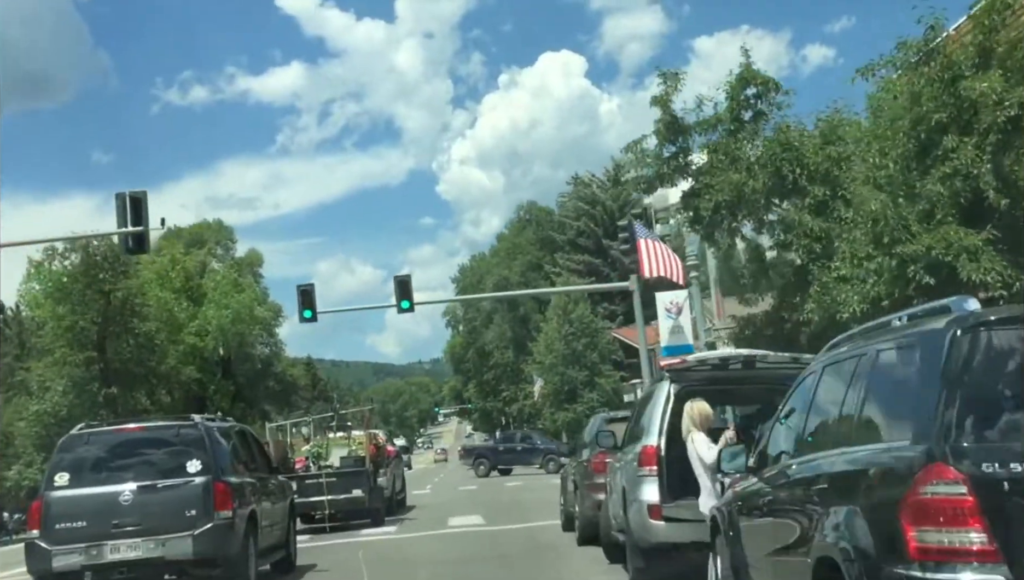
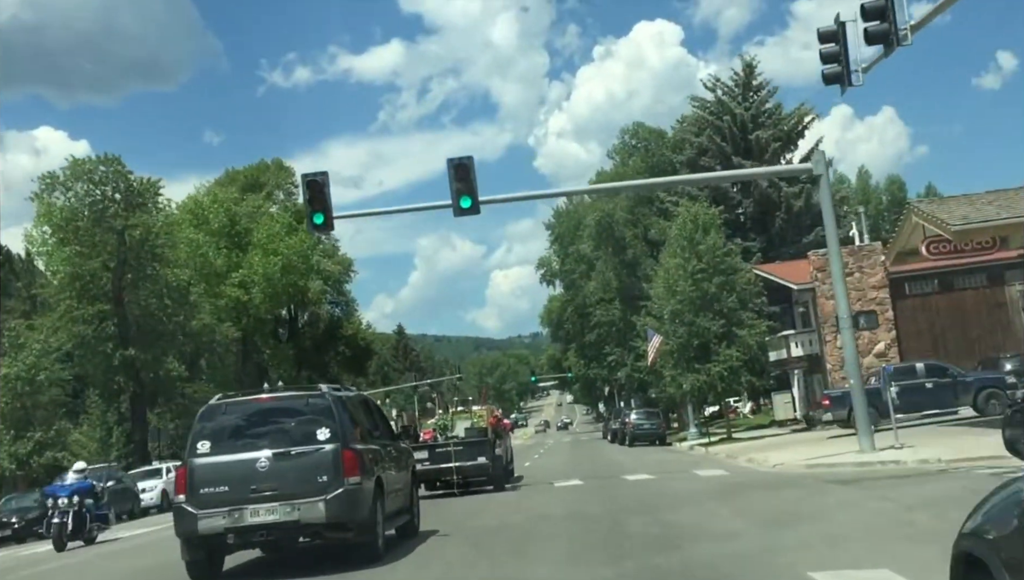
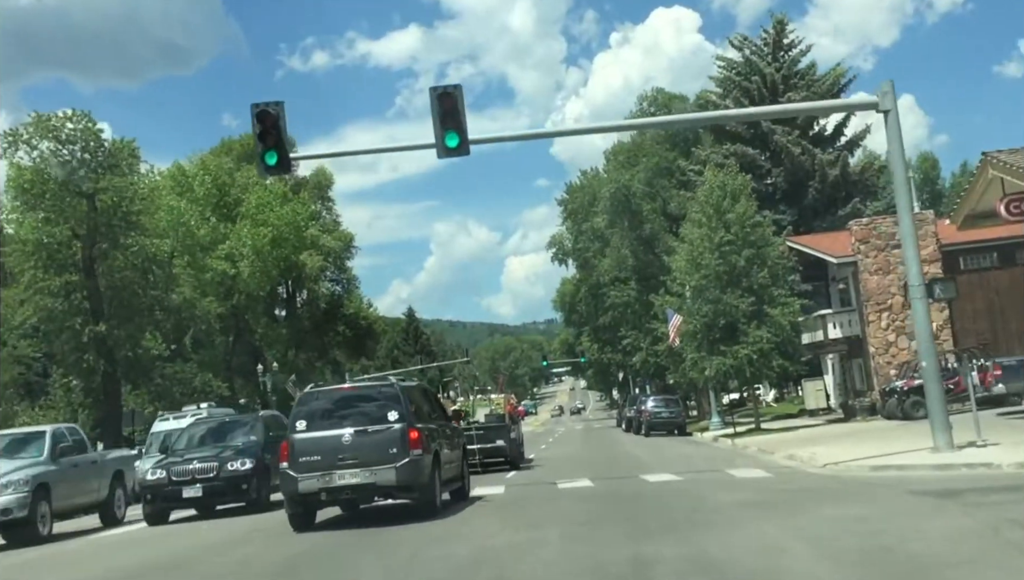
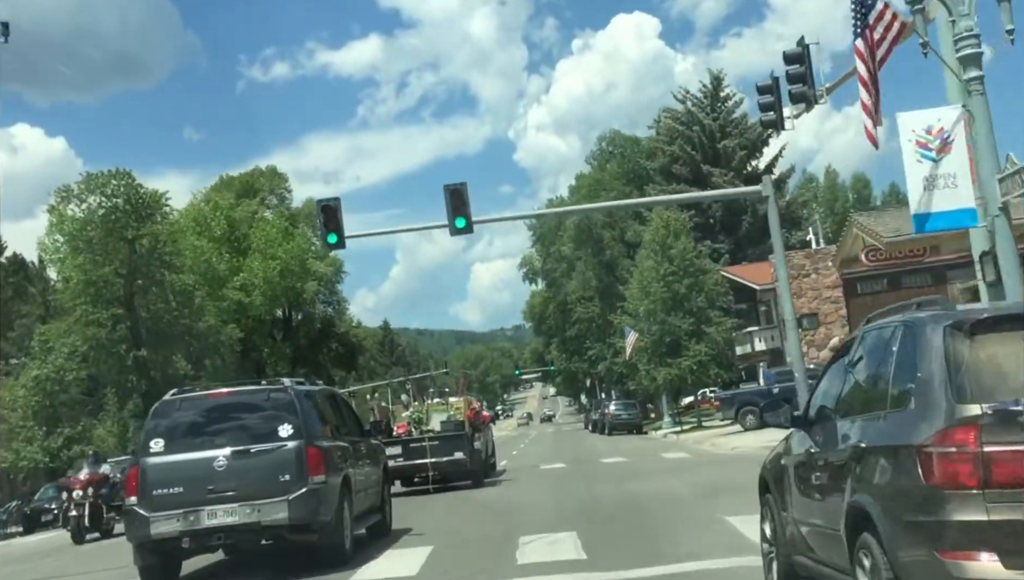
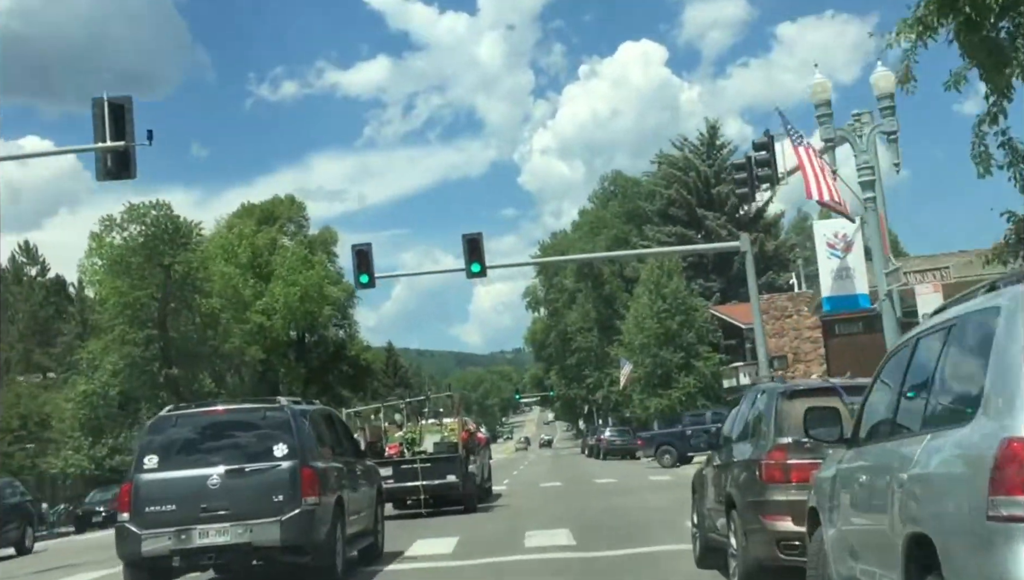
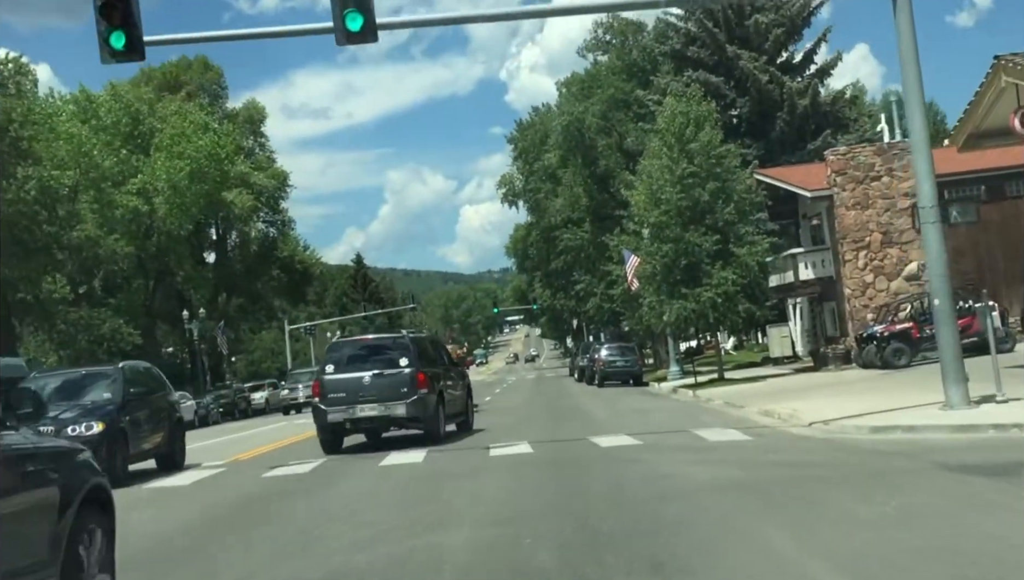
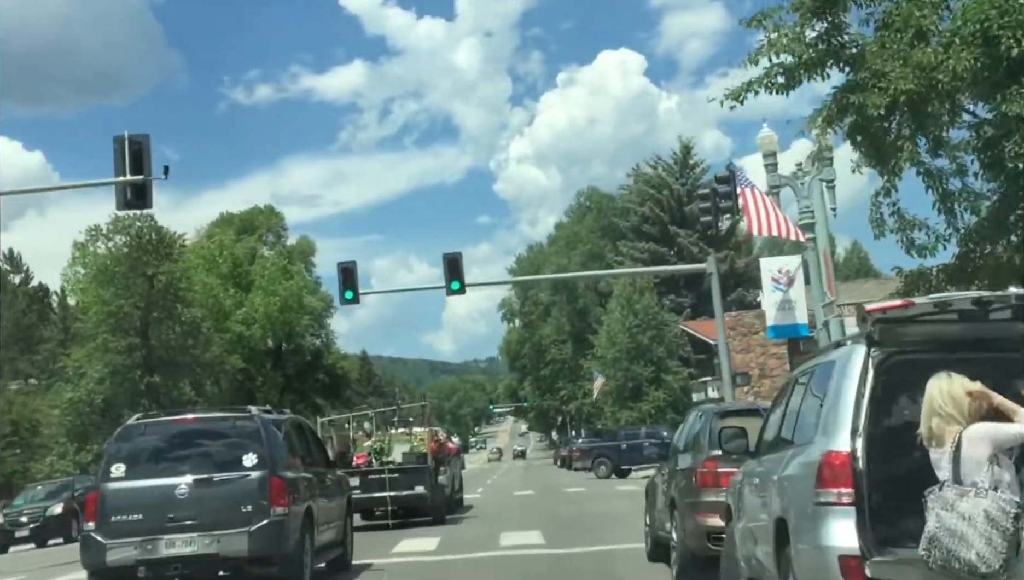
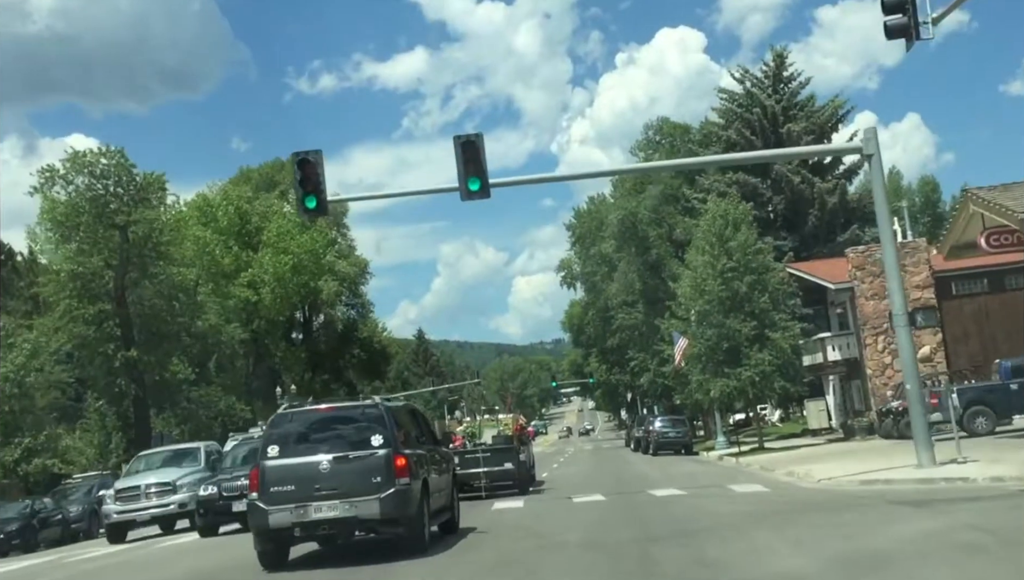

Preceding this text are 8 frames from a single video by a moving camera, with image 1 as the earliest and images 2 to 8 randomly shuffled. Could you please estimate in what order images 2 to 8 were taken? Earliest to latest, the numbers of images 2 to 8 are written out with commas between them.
7, 5, 4, 2, 8, 3, 6
